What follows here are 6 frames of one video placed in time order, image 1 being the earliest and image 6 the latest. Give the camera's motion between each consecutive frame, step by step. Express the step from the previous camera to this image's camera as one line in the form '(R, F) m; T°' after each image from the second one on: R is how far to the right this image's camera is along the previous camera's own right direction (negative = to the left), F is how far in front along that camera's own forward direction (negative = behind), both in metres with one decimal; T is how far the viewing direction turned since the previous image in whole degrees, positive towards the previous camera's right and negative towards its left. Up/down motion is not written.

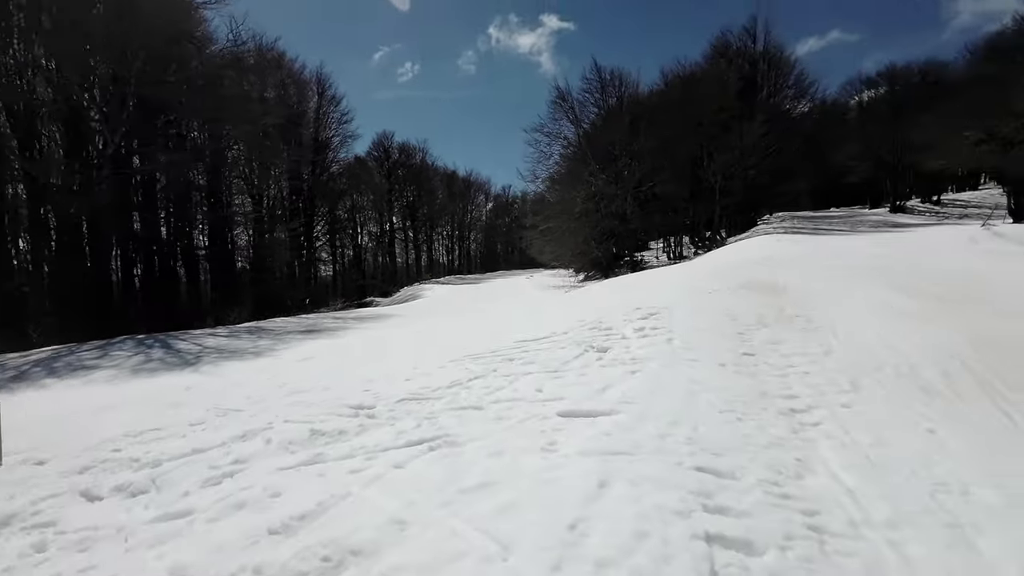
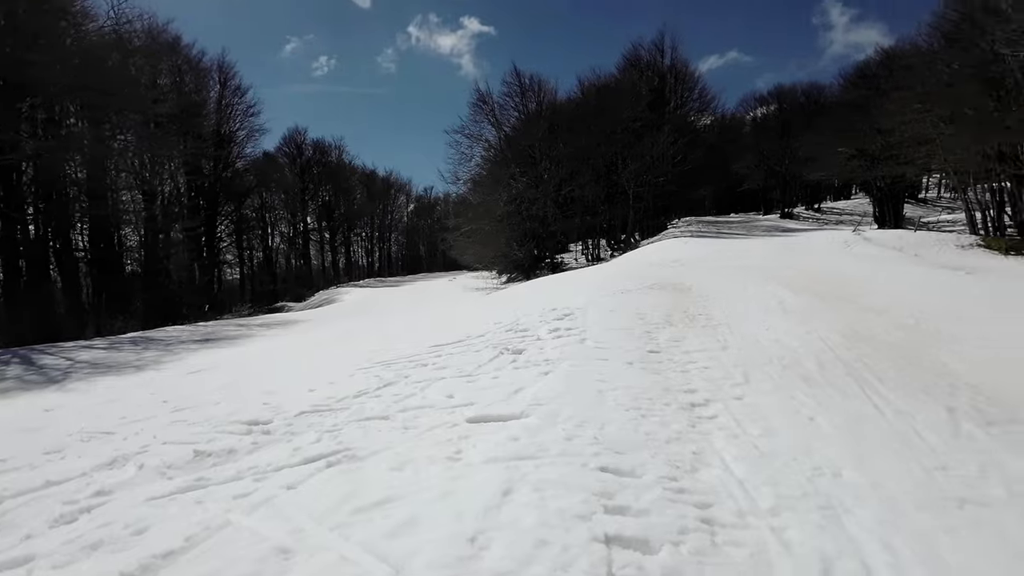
(+0.1, +0.1) m; +9°
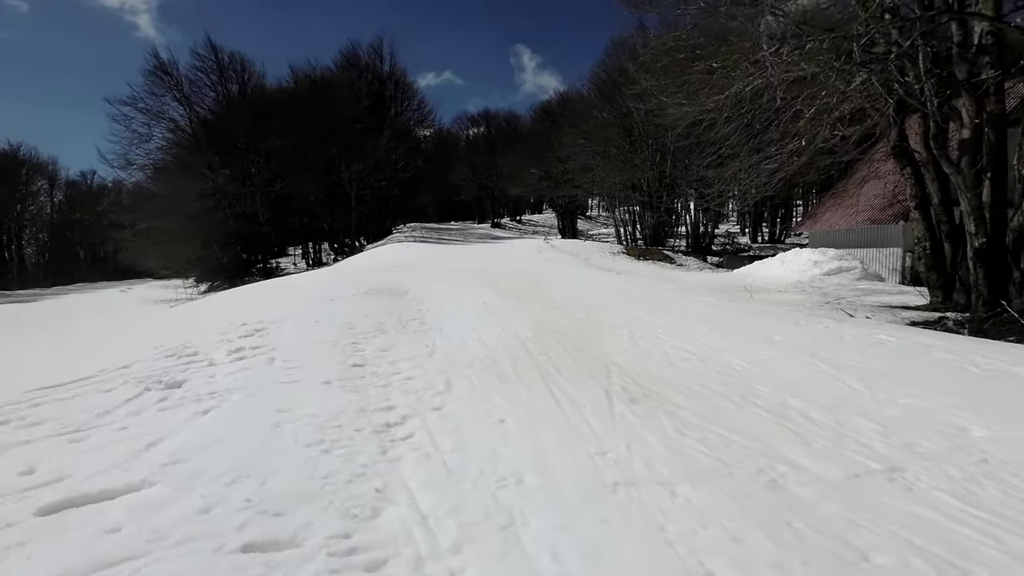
(+0.4, +0.4) m; +31°
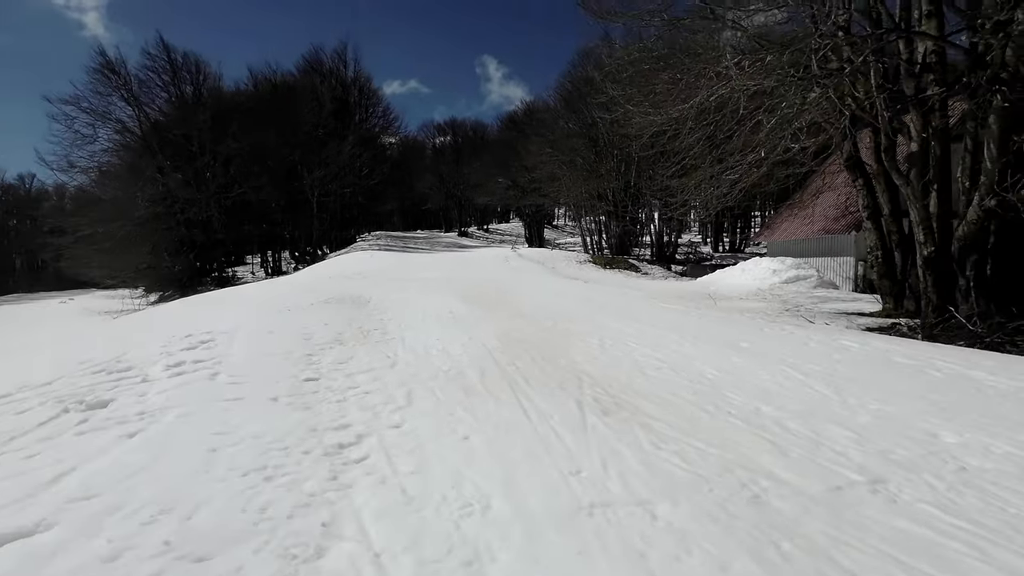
(0.0, +0.2) m; +4°
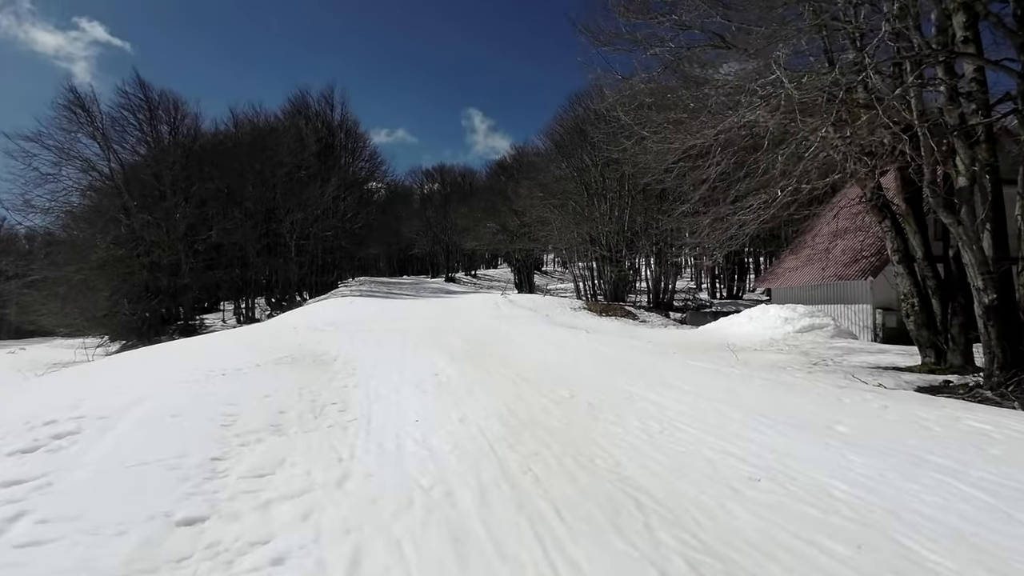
(-0.2, +1.6) m; +2°
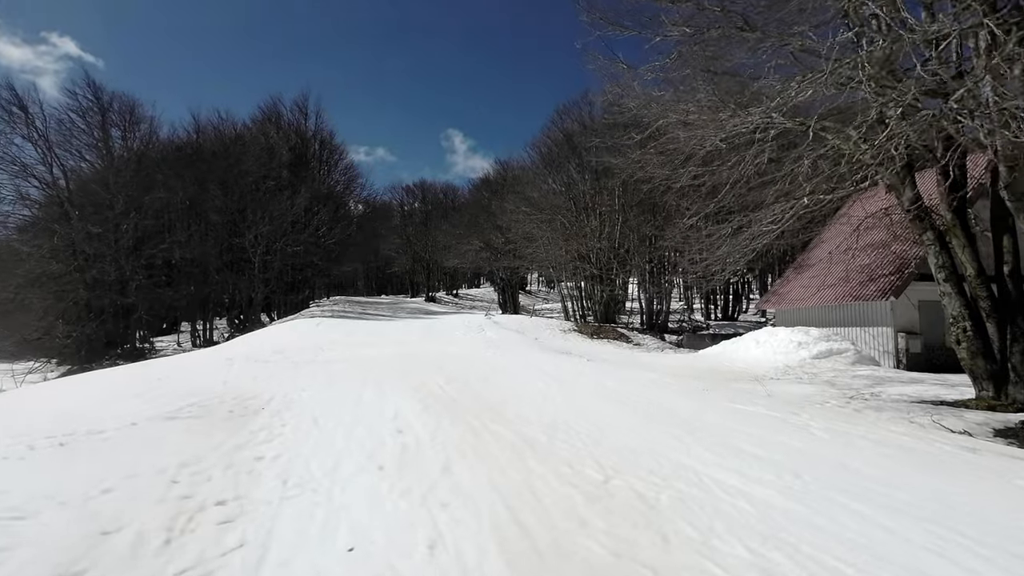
(-0.1, +1.9) m; +2°
